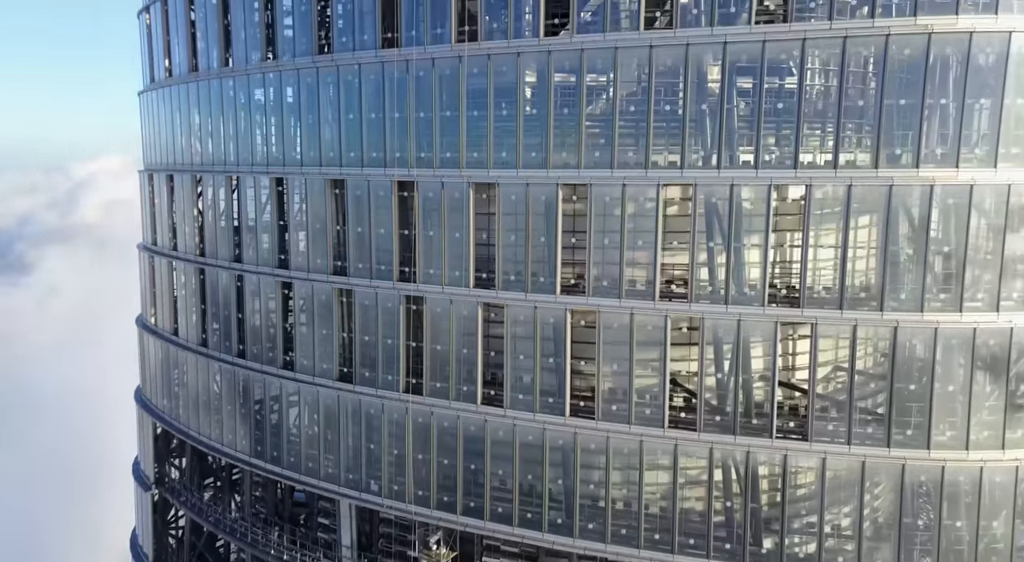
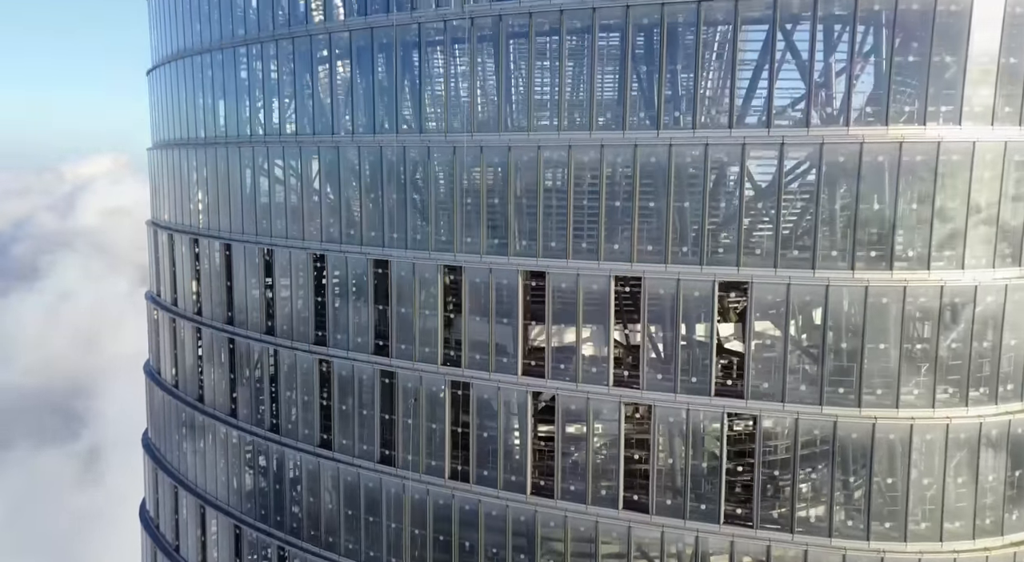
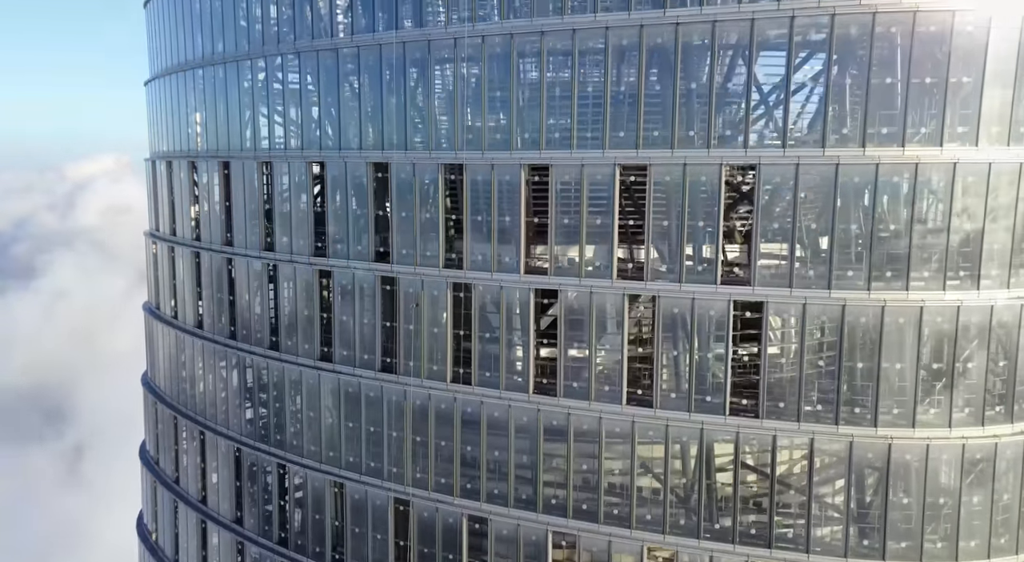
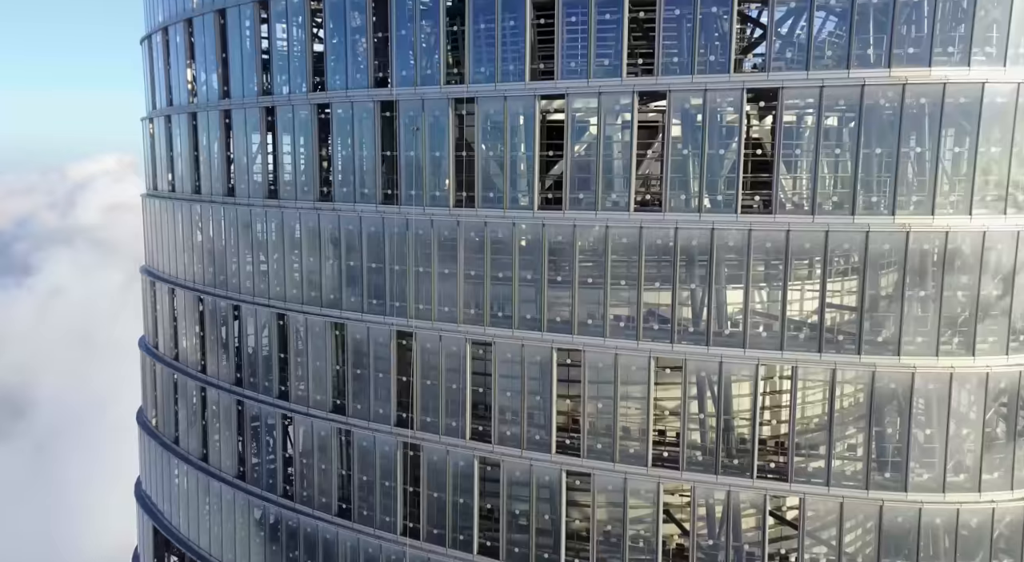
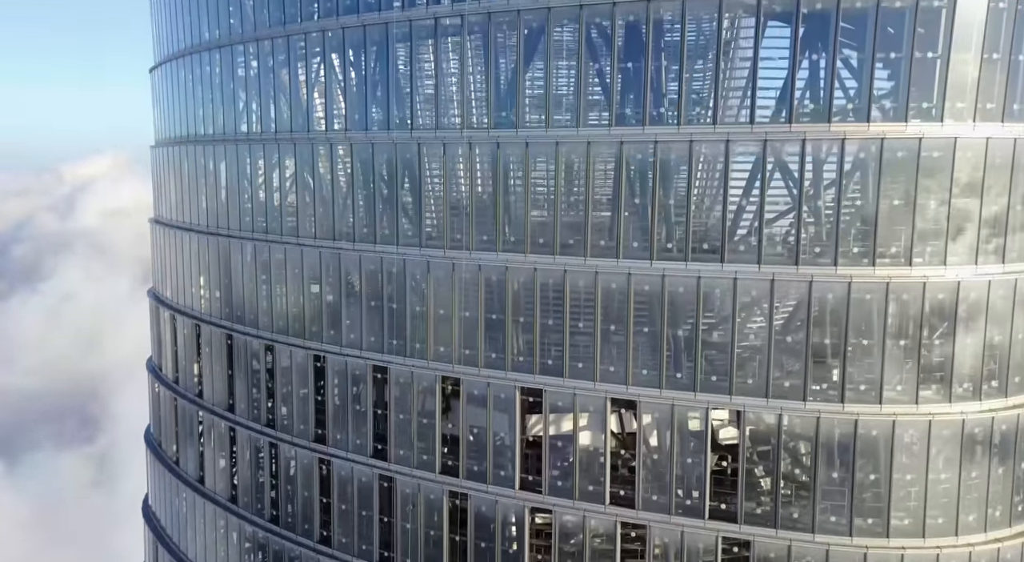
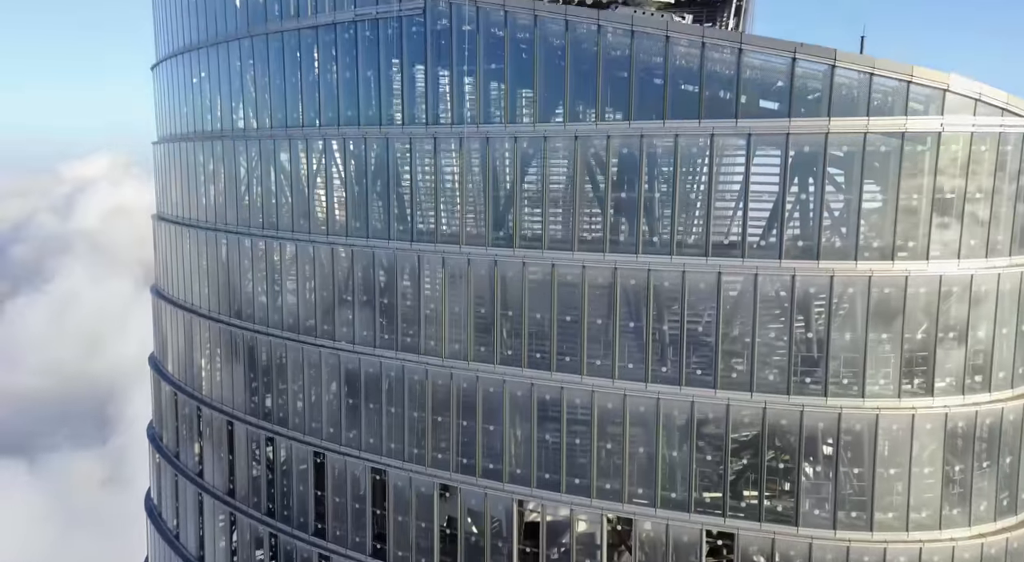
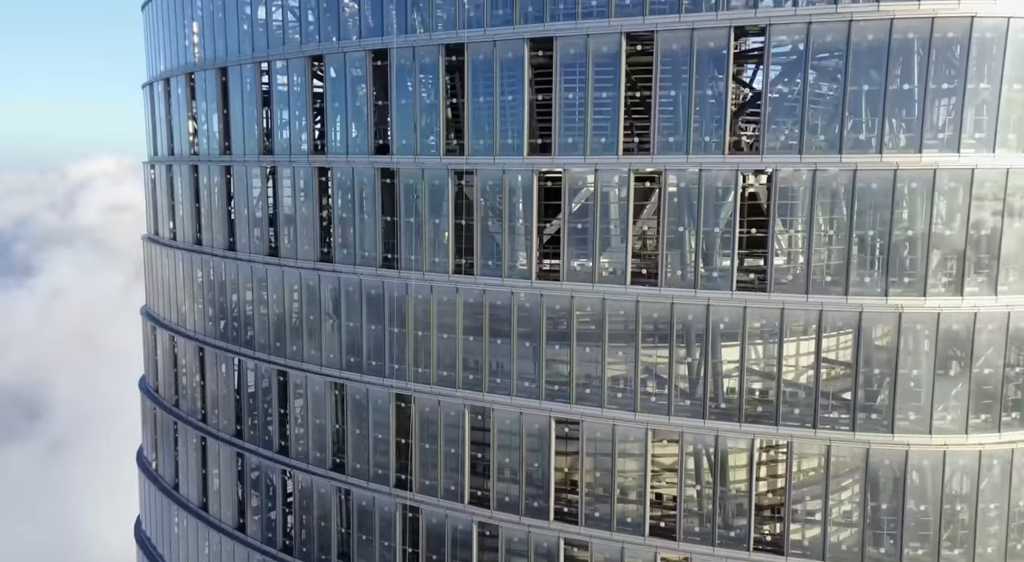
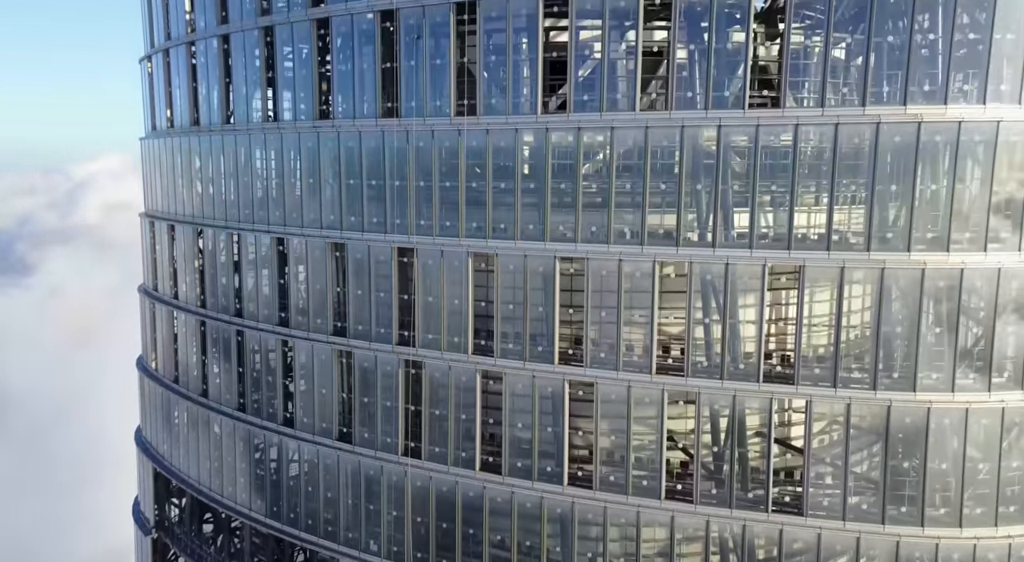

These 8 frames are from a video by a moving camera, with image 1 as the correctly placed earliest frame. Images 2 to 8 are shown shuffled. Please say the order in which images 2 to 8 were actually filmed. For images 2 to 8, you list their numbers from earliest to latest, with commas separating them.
8, 4, 7, 3, 2, 5, 6
